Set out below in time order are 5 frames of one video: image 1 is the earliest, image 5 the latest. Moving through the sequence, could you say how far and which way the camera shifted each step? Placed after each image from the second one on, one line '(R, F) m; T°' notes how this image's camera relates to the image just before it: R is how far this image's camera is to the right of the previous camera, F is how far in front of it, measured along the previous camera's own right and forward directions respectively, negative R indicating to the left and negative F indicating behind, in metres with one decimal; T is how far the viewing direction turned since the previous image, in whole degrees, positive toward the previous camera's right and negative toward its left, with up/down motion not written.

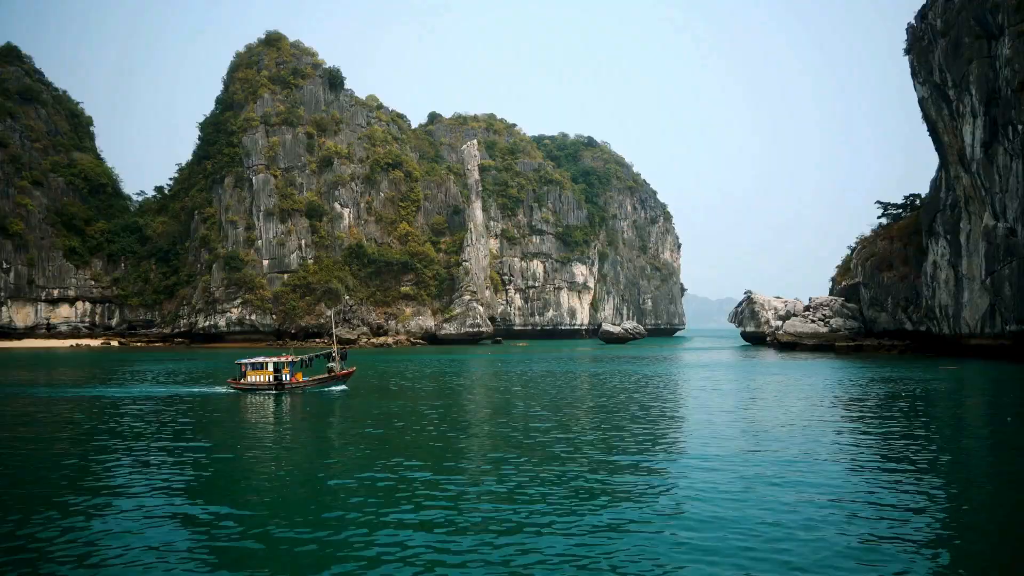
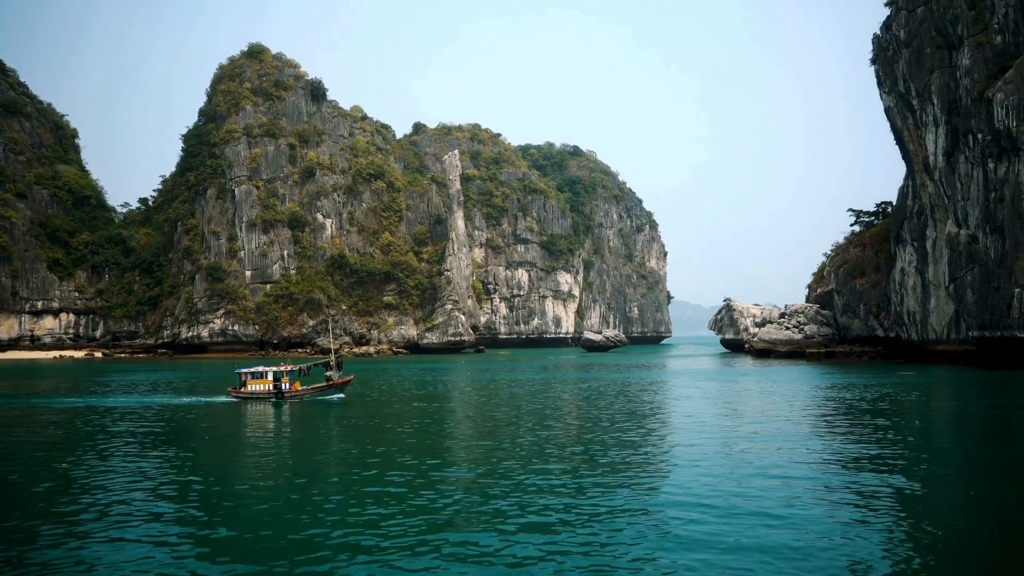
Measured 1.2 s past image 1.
(+0.9, -0.3) m; 0°
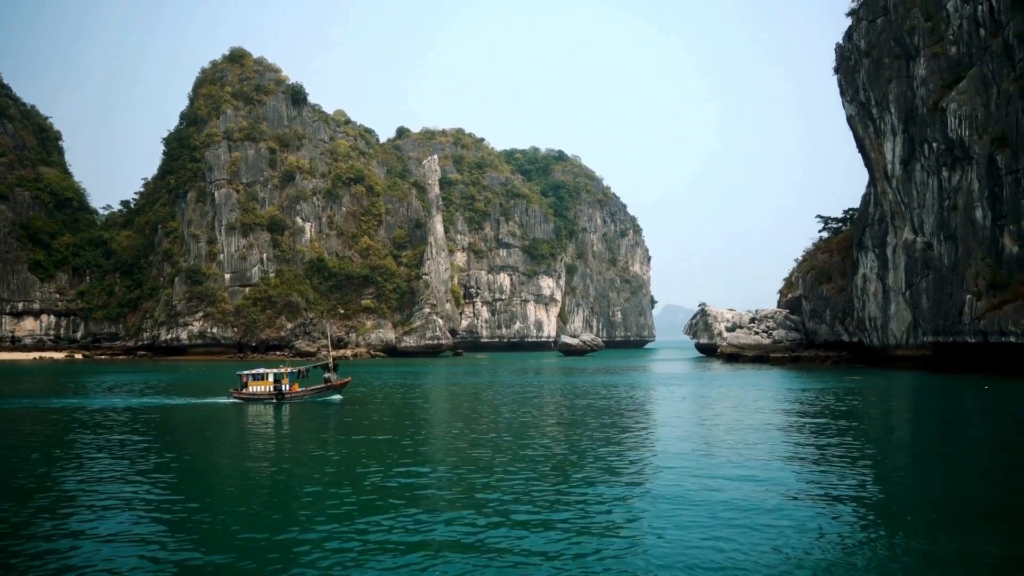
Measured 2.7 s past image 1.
(+1.2, -0.3) m; 0°
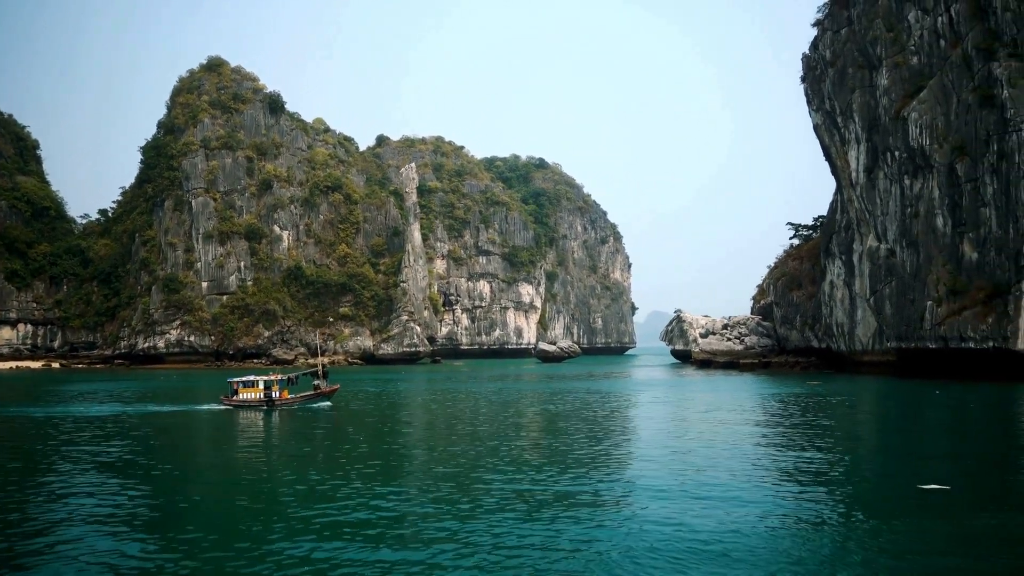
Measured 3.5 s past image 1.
(+0.6, -0.2) m; +1°
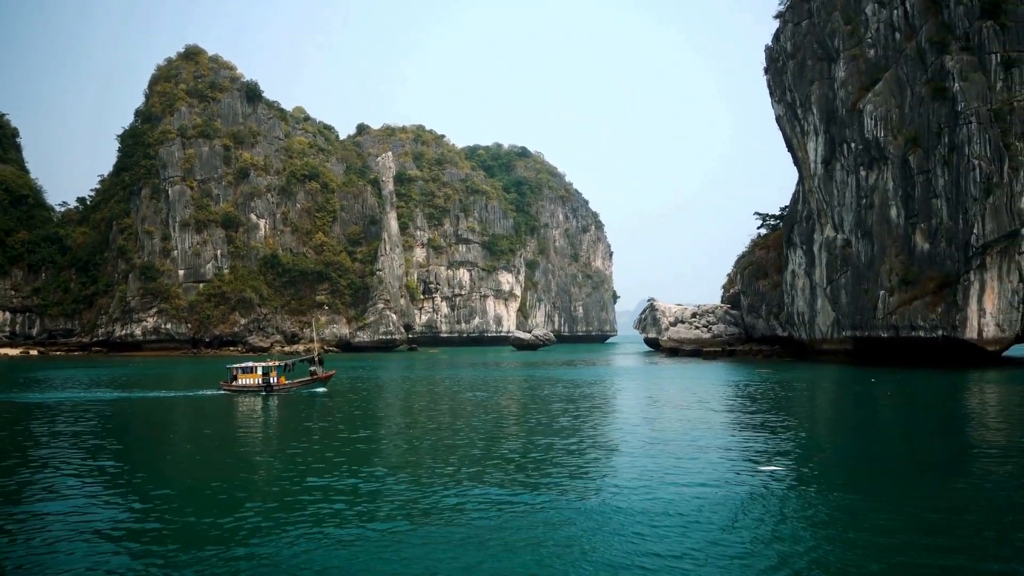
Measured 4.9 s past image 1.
(+1.1, -0.3) m; 0°
